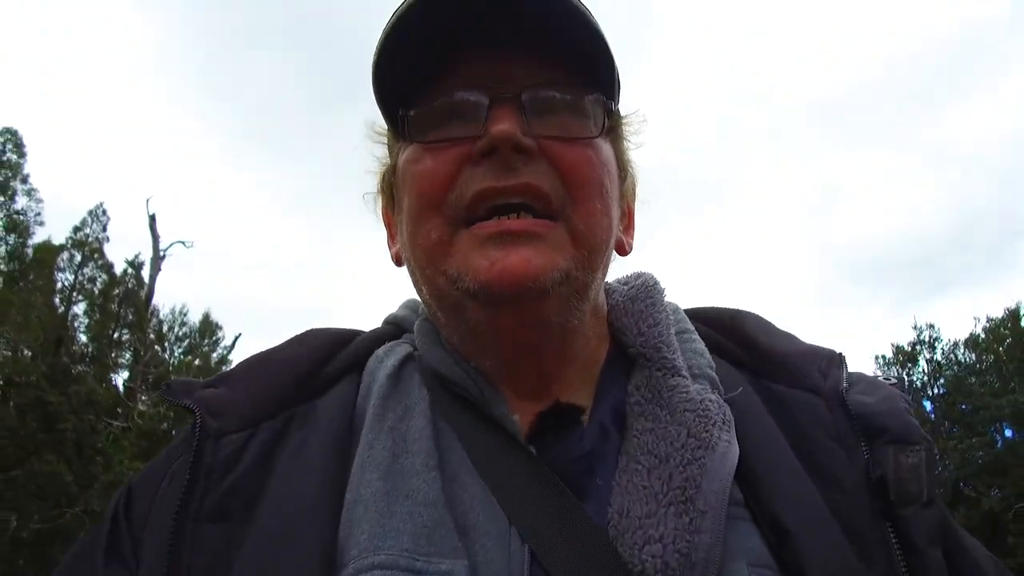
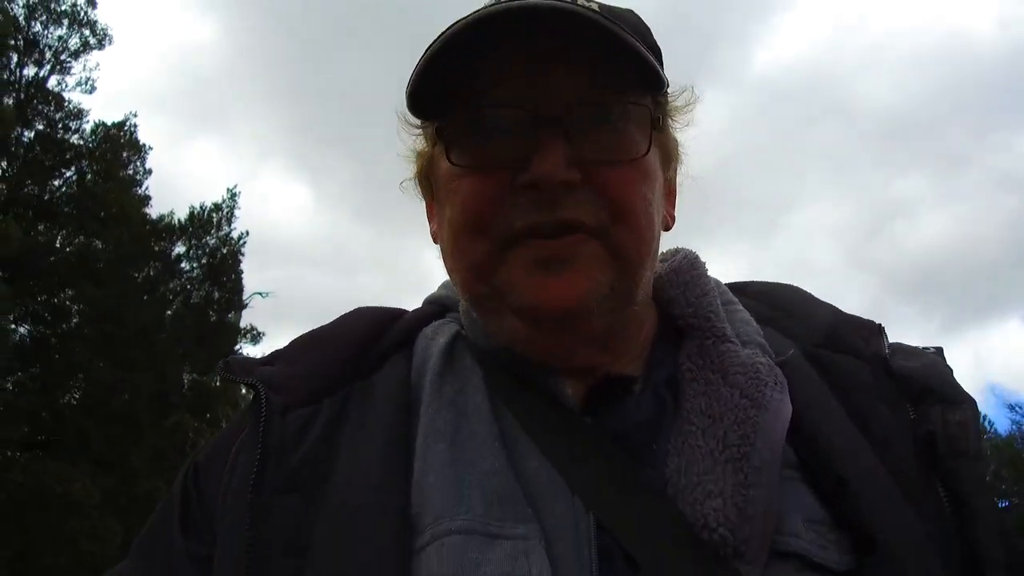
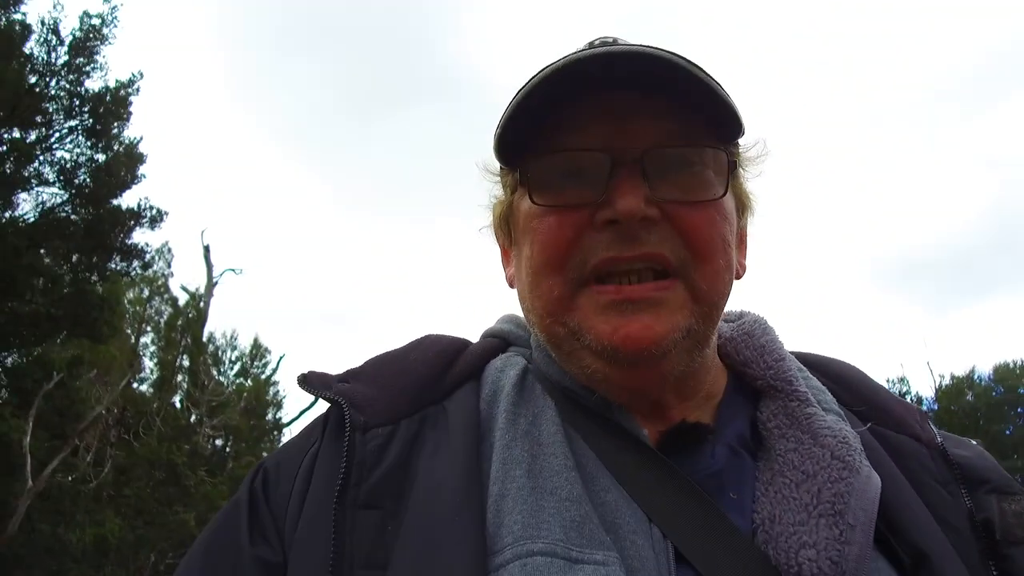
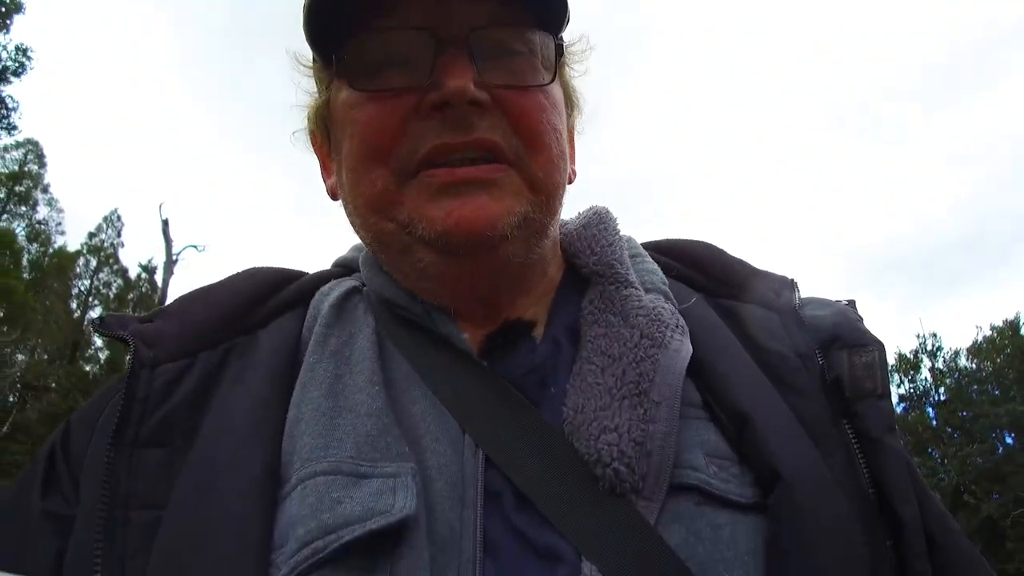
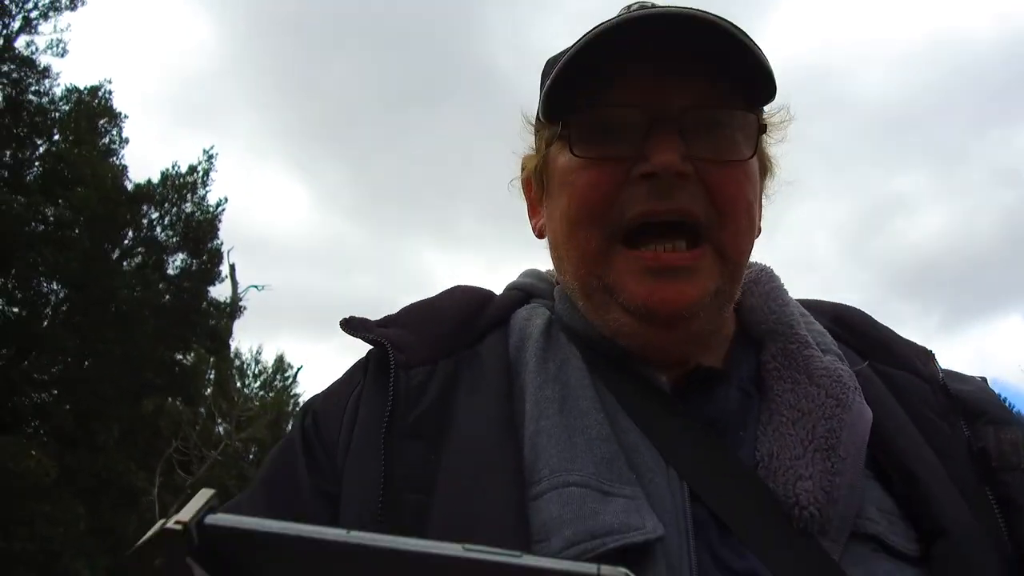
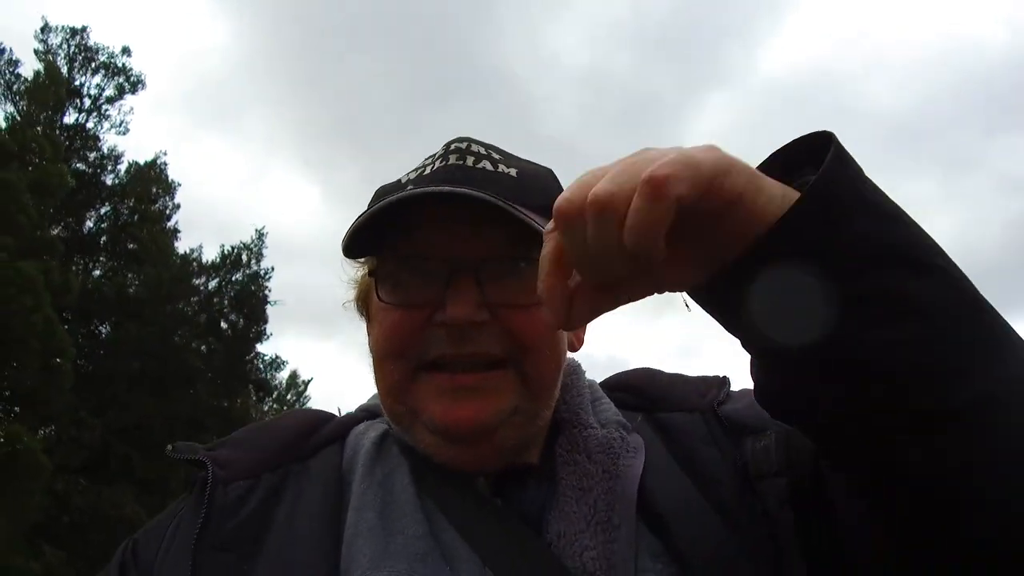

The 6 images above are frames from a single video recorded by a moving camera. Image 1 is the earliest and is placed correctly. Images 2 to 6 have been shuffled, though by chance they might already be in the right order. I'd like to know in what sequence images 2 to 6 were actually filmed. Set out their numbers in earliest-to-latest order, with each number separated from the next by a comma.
4, 3, 5, 2, 6
